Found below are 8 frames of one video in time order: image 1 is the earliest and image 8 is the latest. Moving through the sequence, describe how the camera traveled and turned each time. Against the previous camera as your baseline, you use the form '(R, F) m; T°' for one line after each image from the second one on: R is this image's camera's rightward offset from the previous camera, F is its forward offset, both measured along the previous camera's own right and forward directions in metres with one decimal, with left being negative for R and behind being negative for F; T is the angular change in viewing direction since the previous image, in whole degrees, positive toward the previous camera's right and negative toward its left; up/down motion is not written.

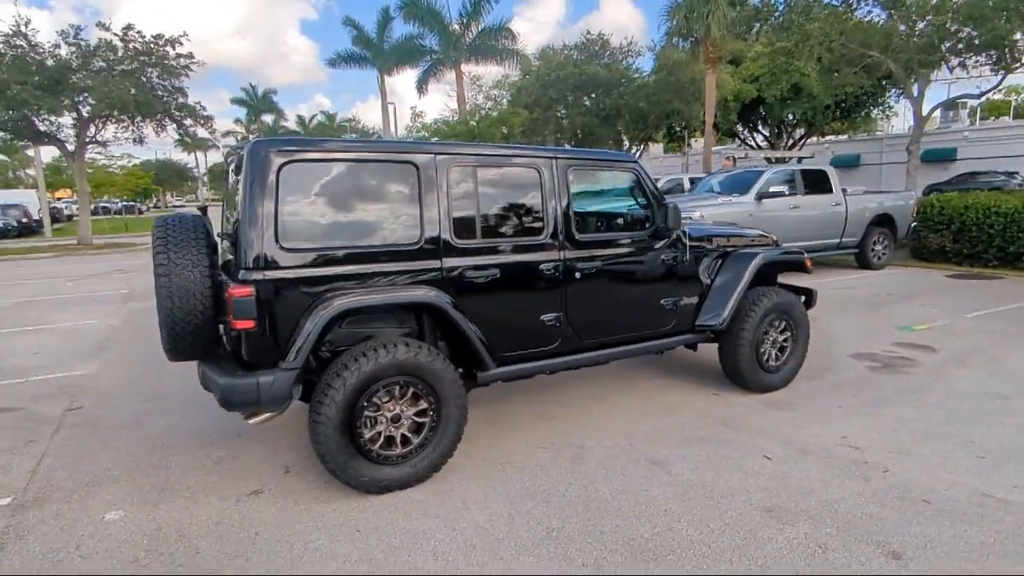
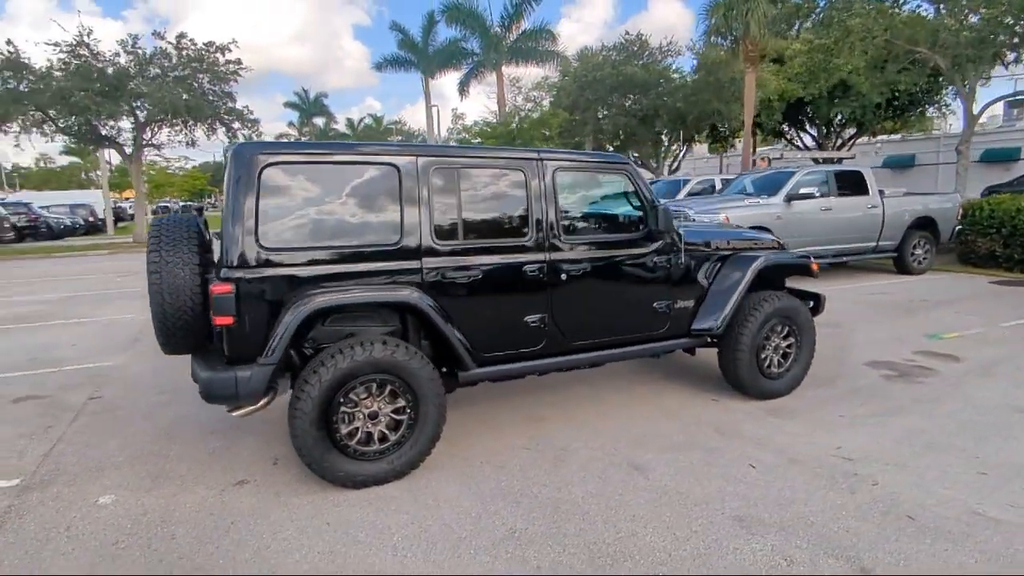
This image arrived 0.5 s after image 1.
(+0.4, 0.0) m; -4°
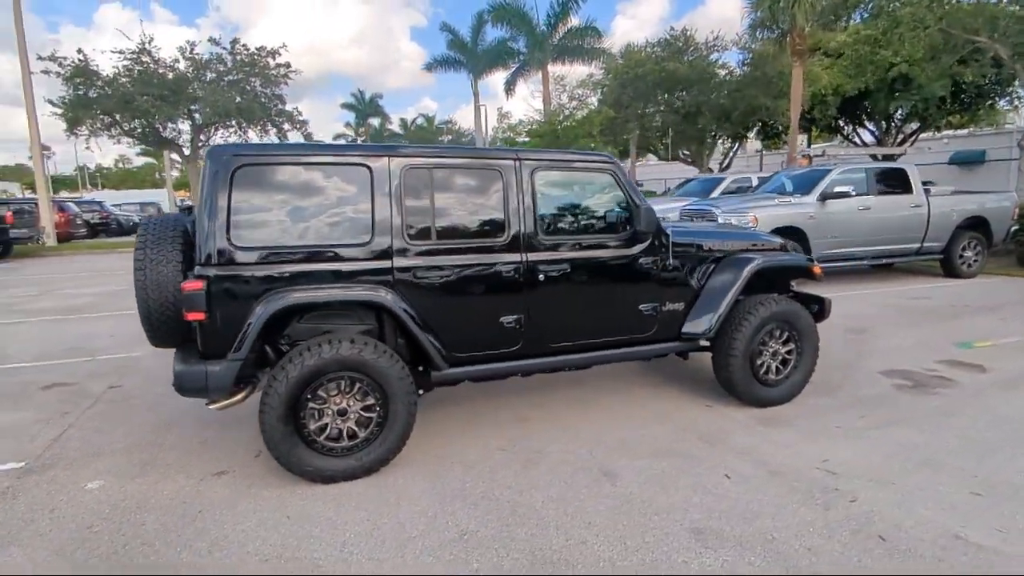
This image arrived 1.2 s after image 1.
(+0.5, 0.0) m; -5°
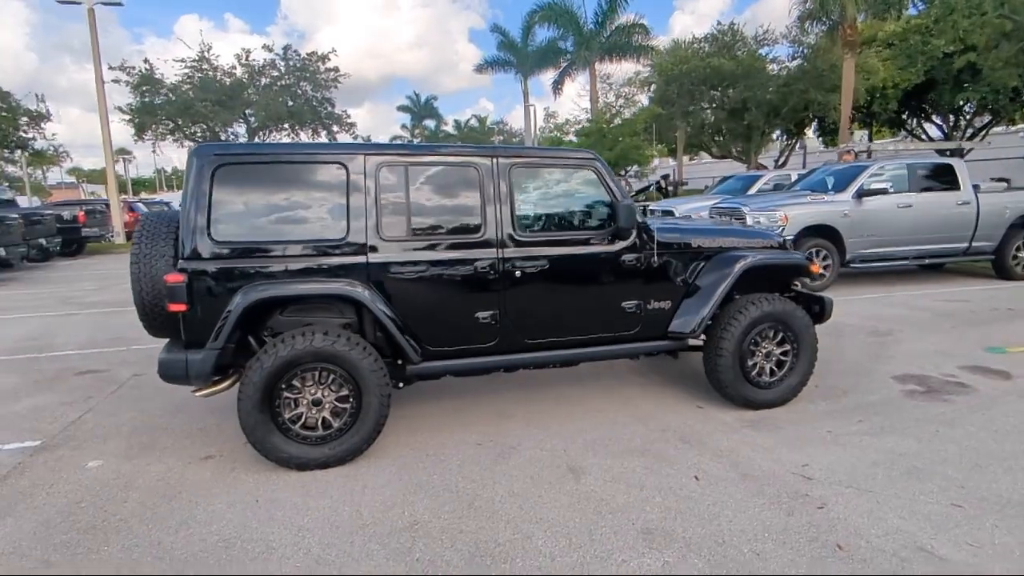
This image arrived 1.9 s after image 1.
(+0.5, 0.0) m; -5°
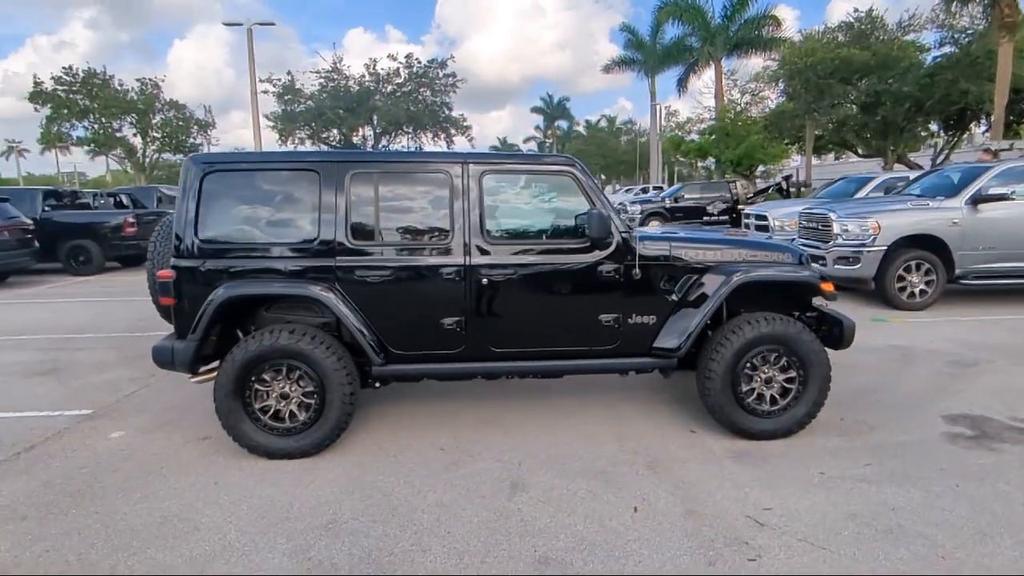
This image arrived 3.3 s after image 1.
(+1.1, +0.2) m; -12°
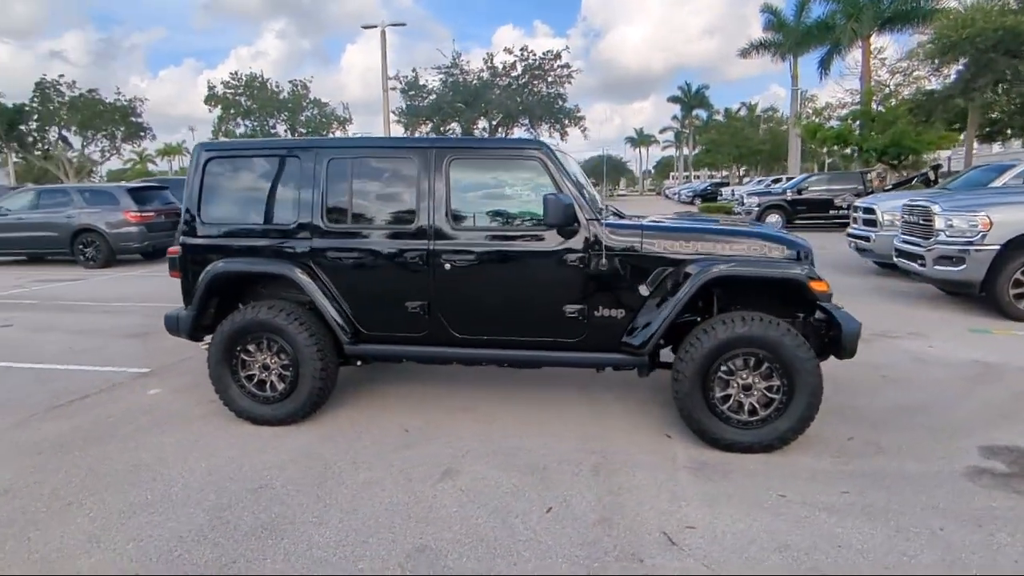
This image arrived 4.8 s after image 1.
(+1.1, +0.2) m; -13°
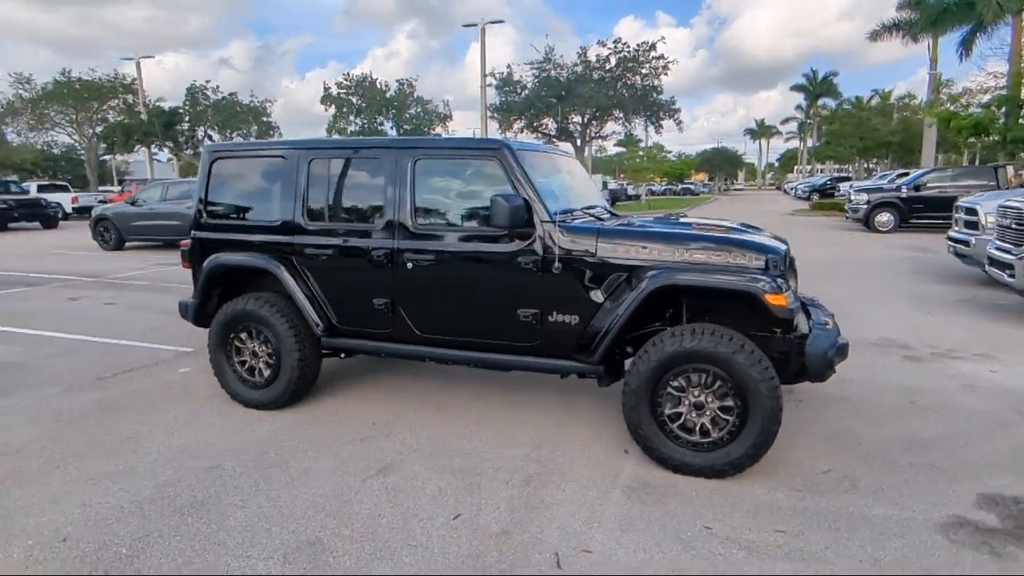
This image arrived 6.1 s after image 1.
(+1.0, +0.2) m; -10°
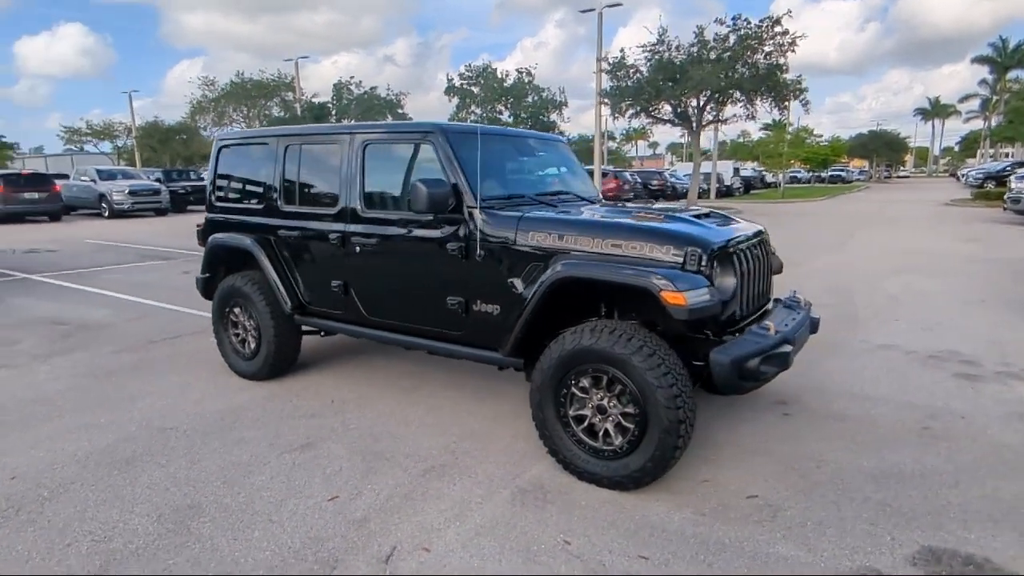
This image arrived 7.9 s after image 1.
(+1.2, +0.3) m; -12°
